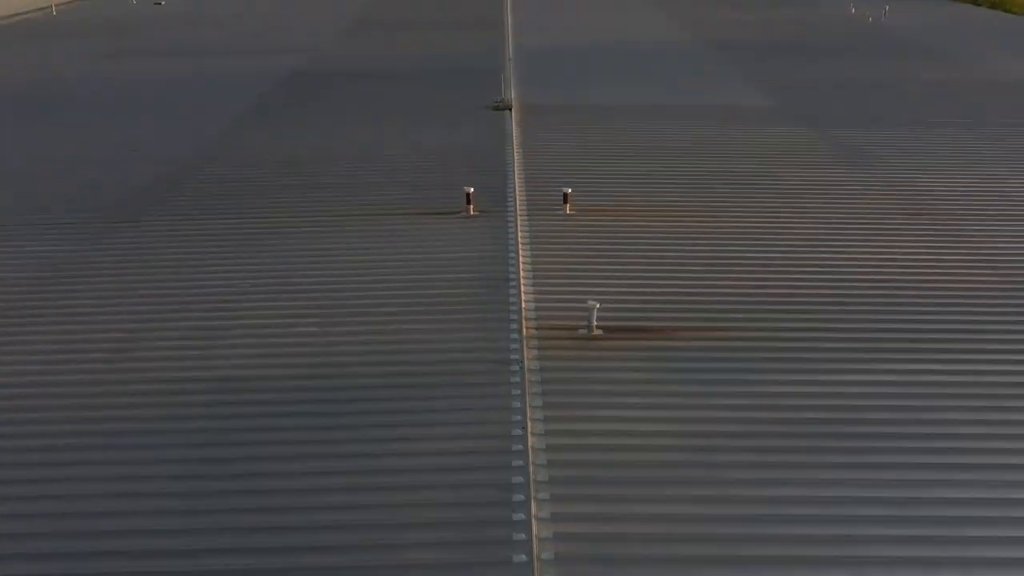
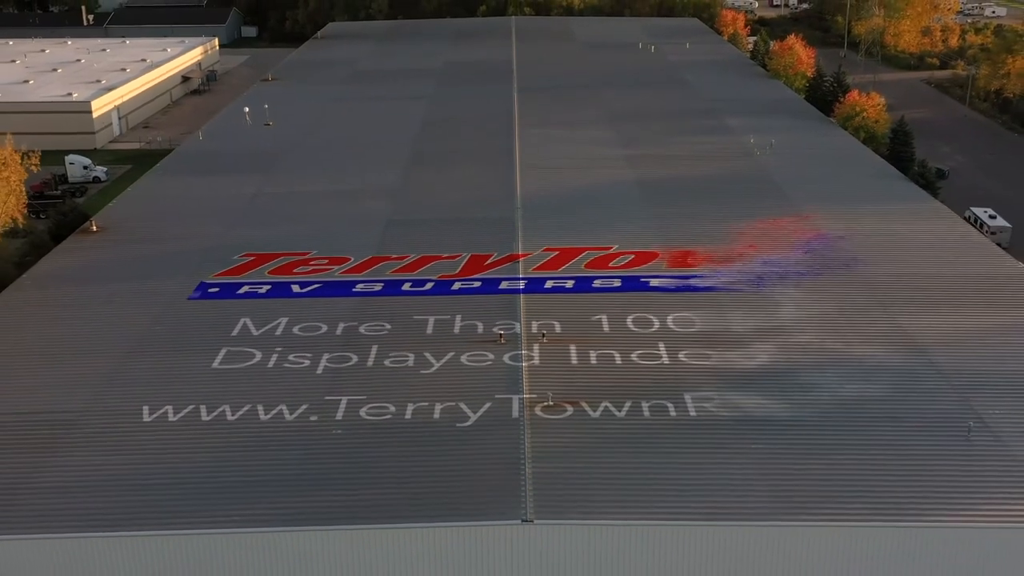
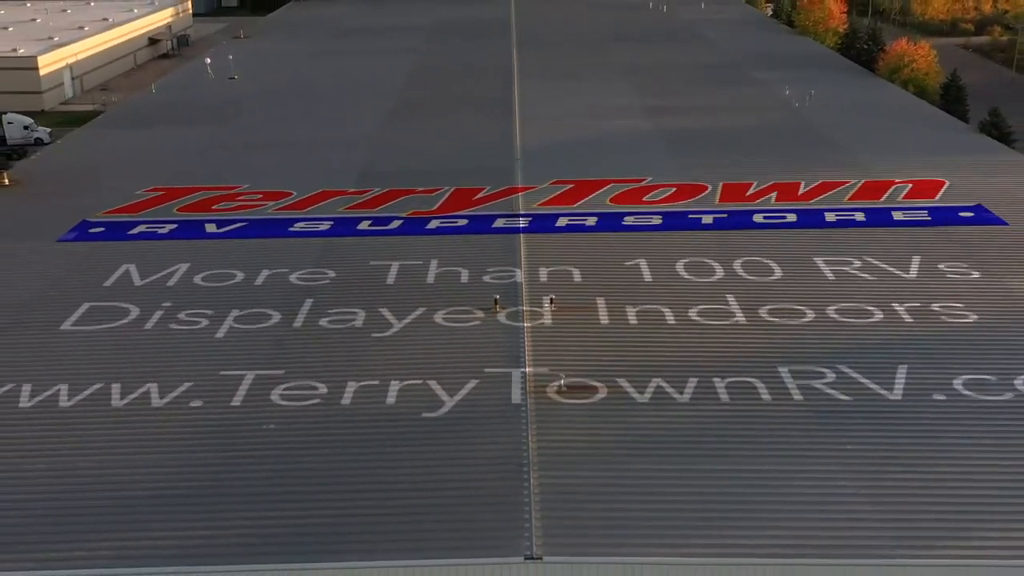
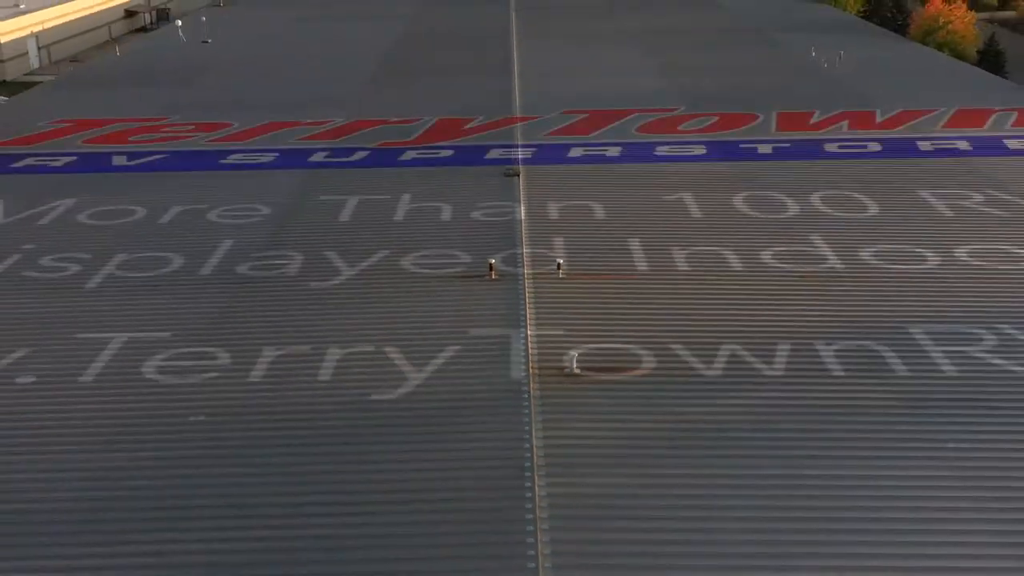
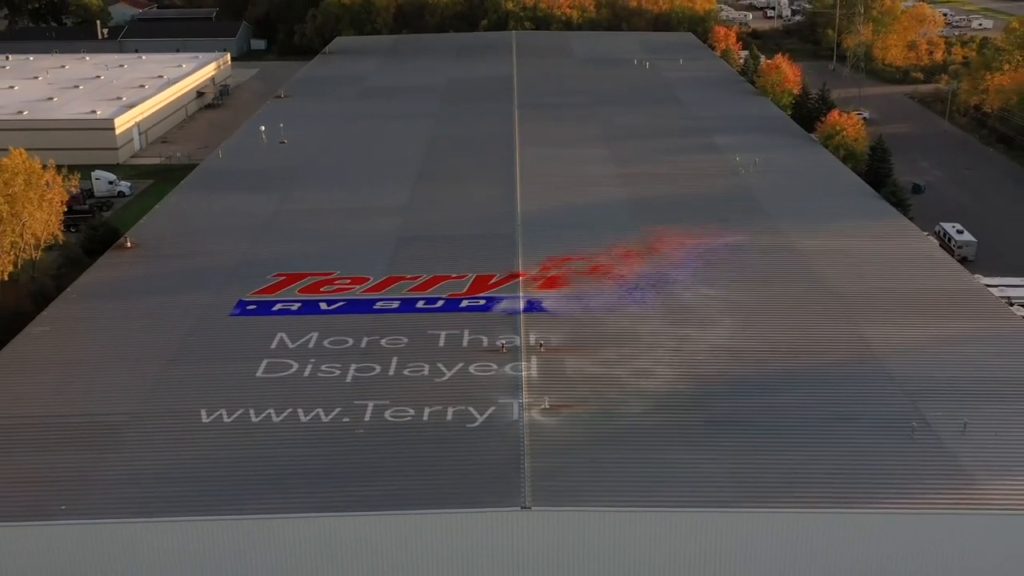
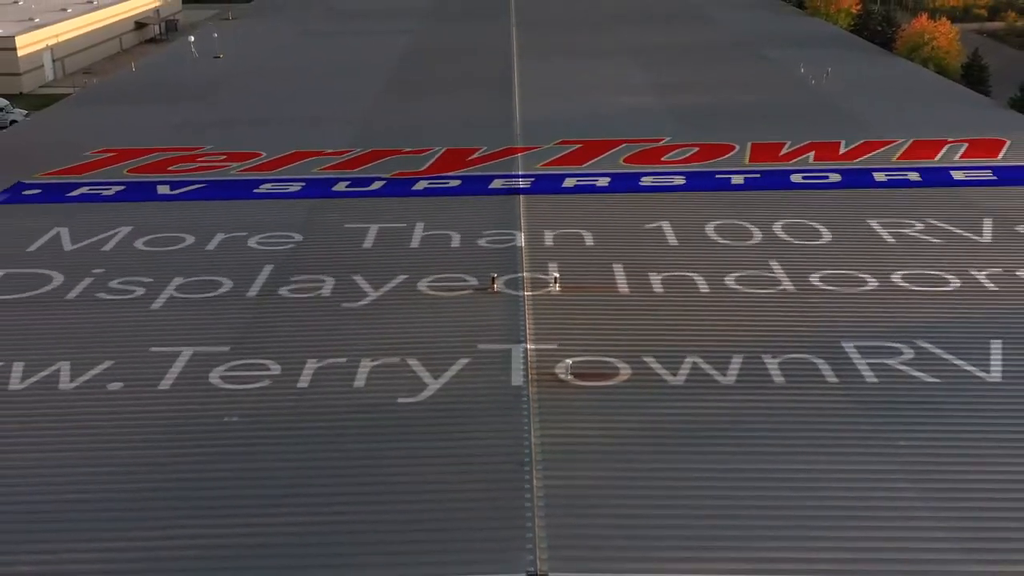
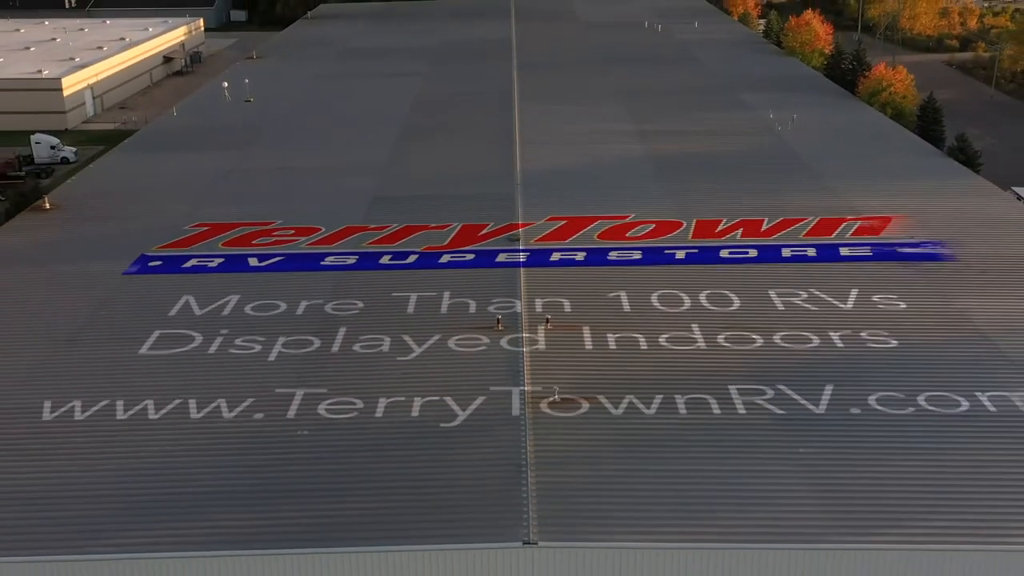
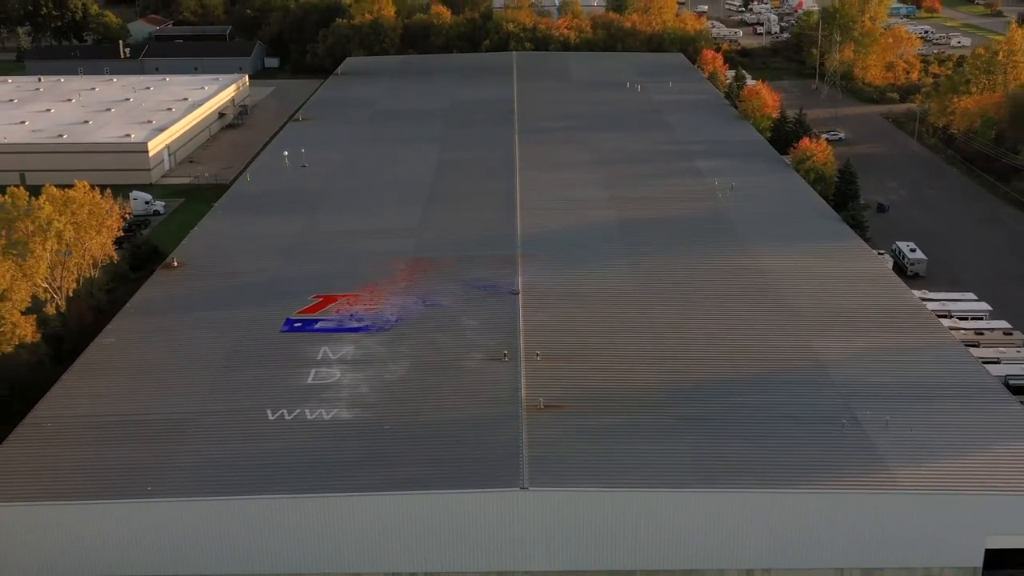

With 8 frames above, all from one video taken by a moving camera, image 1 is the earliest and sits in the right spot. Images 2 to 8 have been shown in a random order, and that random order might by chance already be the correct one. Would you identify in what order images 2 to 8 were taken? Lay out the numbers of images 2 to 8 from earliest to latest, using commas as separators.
4, 6, 3, 7, 2, 5, 8
